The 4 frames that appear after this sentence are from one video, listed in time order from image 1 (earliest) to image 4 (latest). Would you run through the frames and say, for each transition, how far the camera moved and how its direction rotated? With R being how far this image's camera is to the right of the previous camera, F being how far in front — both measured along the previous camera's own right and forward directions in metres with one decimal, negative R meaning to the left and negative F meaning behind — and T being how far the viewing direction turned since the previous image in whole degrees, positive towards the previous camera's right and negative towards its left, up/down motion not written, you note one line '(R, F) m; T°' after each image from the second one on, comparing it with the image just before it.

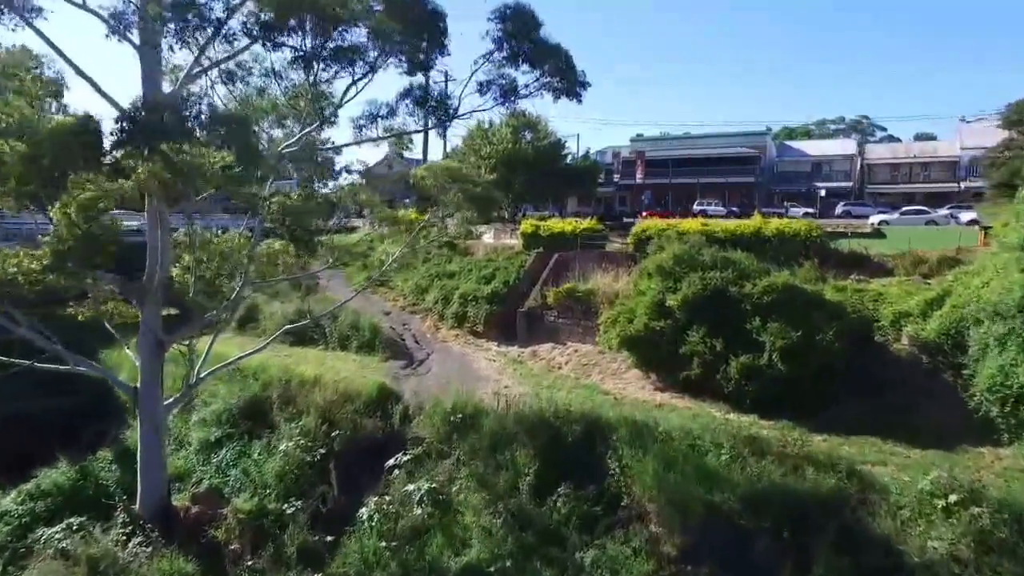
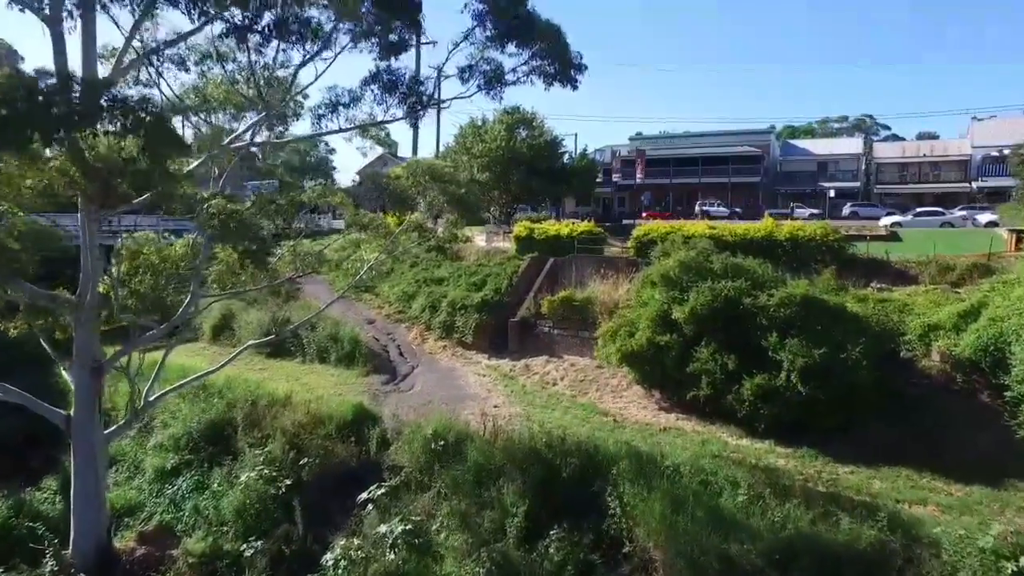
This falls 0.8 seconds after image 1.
(+0.2, +1.4) m; 0°
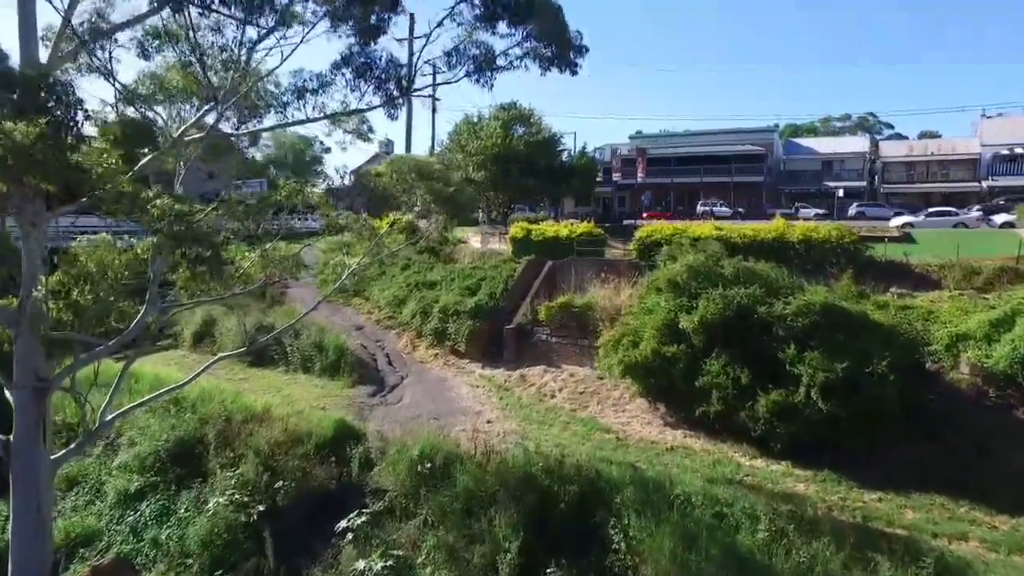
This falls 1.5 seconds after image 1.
(+0.1, +1.1) m; 0°
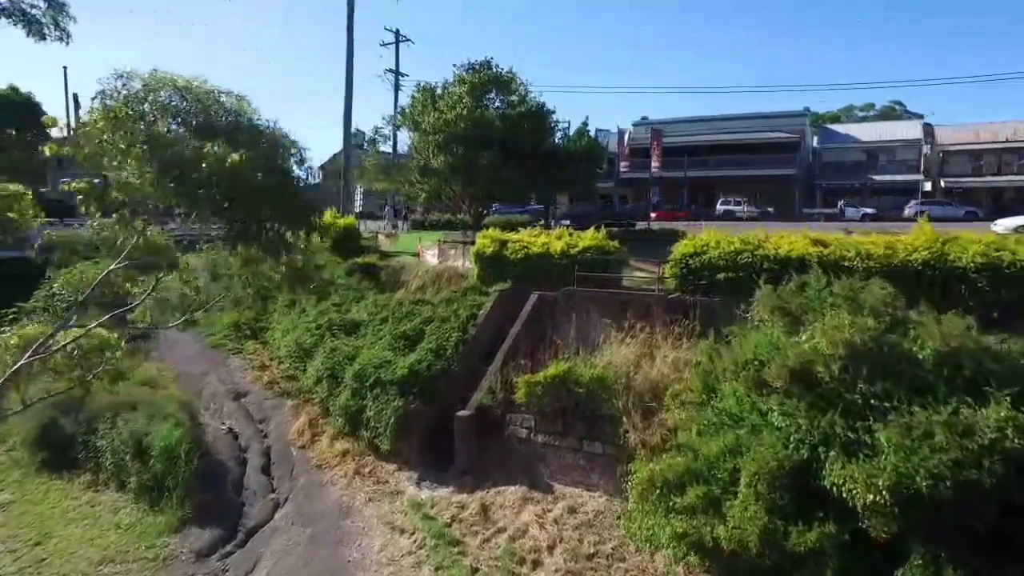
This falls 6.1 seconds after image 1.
(+0.7, +7.2) m; +1°
